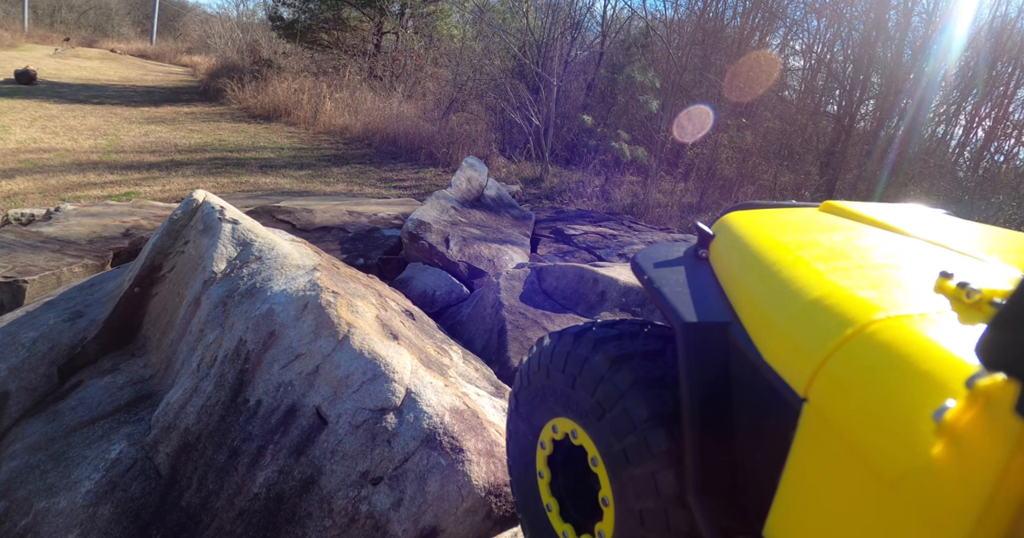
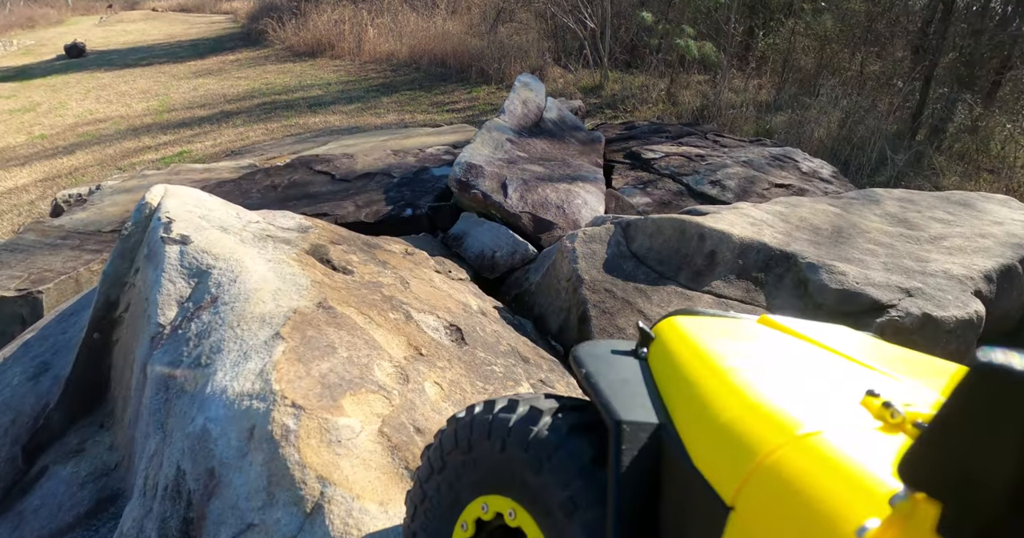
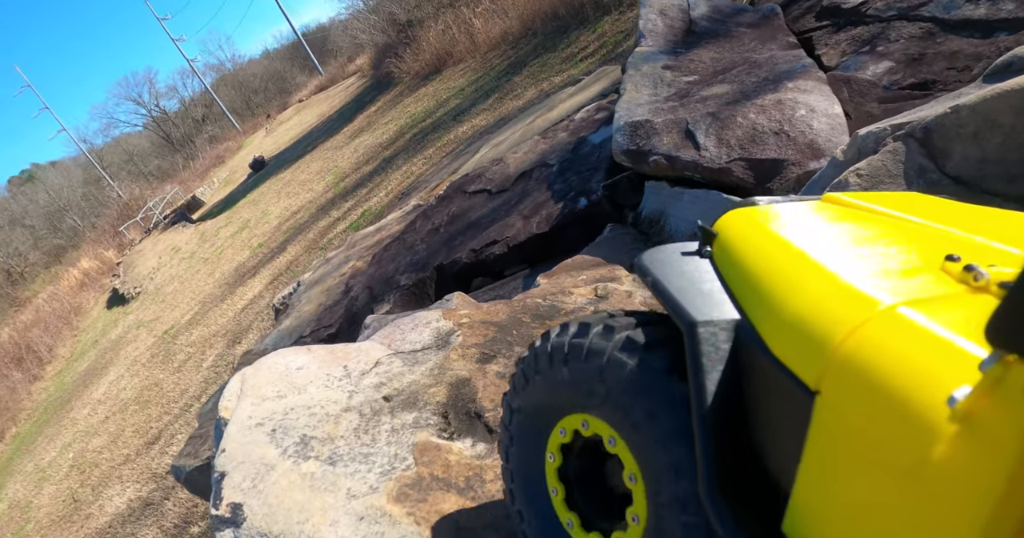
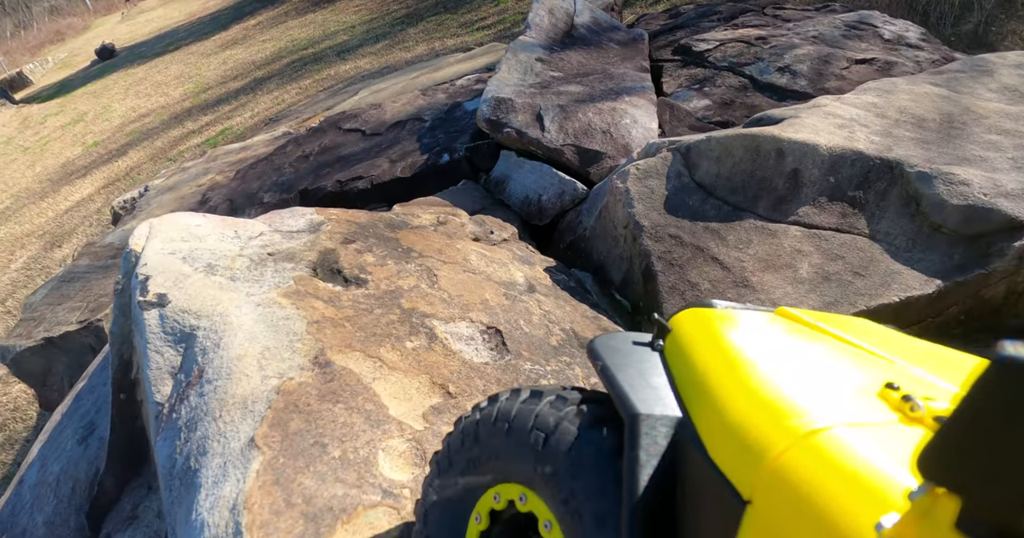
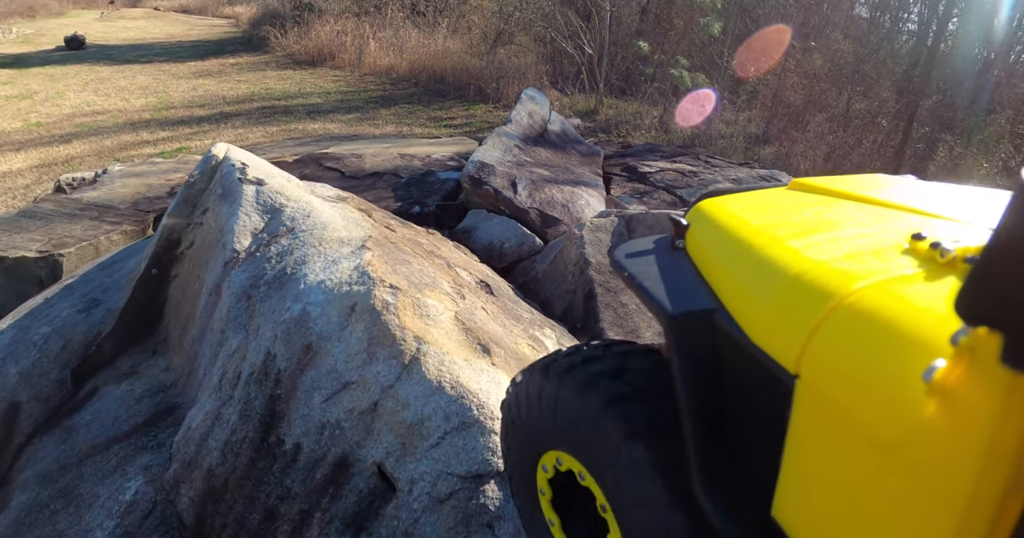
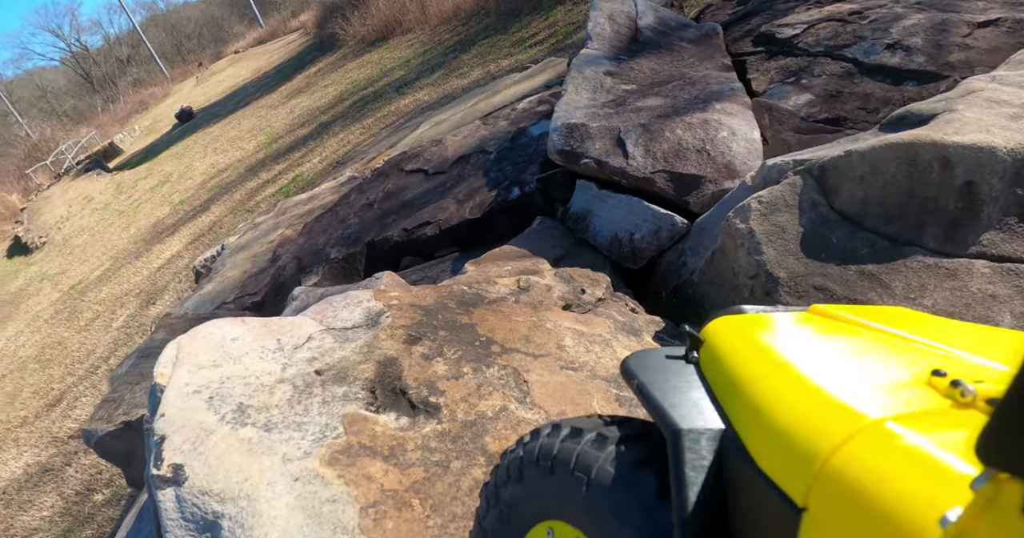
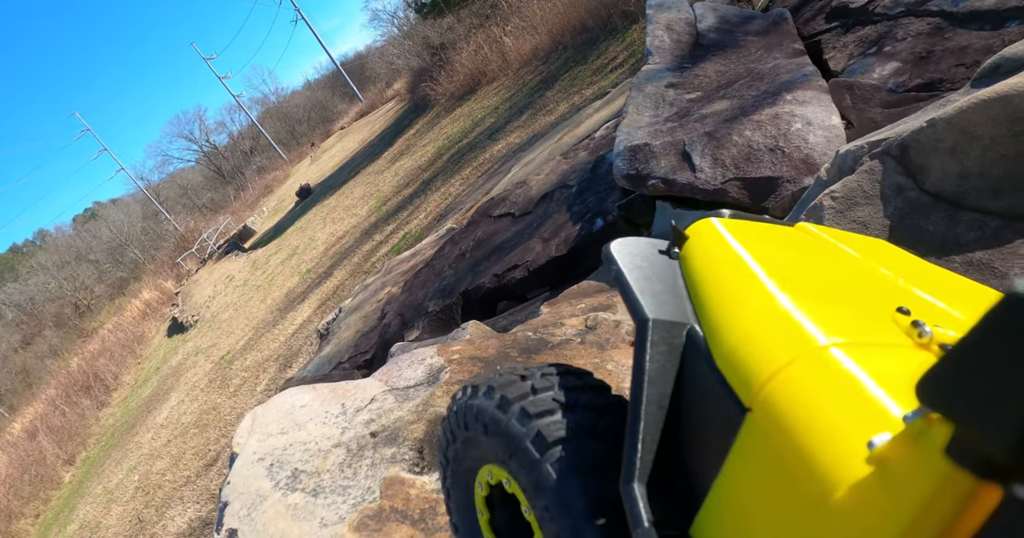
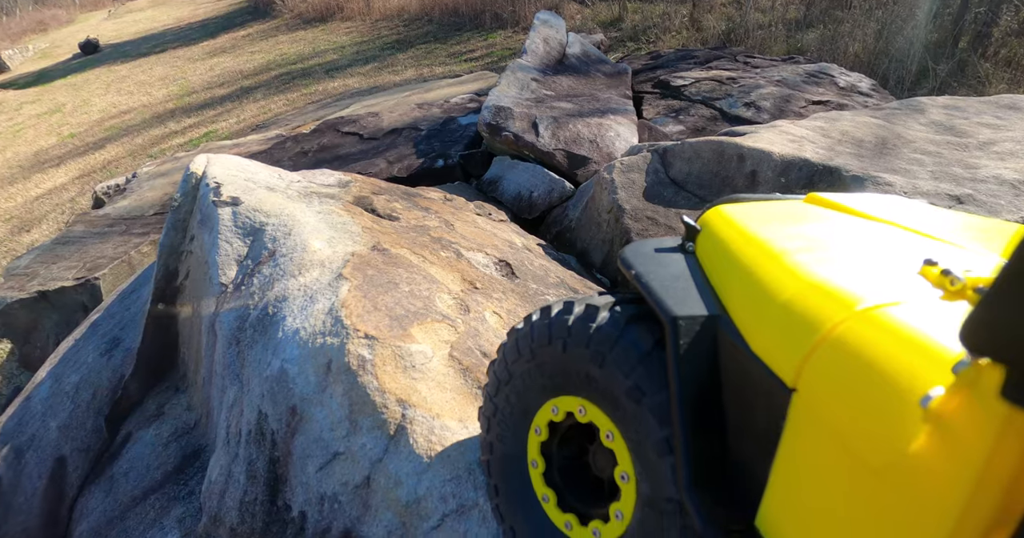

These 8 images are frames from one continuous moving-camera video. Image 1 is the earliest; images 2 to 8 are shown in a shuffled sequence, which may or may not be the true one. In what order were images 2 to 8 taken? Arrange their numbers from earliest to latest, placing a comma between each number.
5, 2, 8, 4, 6, 3, 7
